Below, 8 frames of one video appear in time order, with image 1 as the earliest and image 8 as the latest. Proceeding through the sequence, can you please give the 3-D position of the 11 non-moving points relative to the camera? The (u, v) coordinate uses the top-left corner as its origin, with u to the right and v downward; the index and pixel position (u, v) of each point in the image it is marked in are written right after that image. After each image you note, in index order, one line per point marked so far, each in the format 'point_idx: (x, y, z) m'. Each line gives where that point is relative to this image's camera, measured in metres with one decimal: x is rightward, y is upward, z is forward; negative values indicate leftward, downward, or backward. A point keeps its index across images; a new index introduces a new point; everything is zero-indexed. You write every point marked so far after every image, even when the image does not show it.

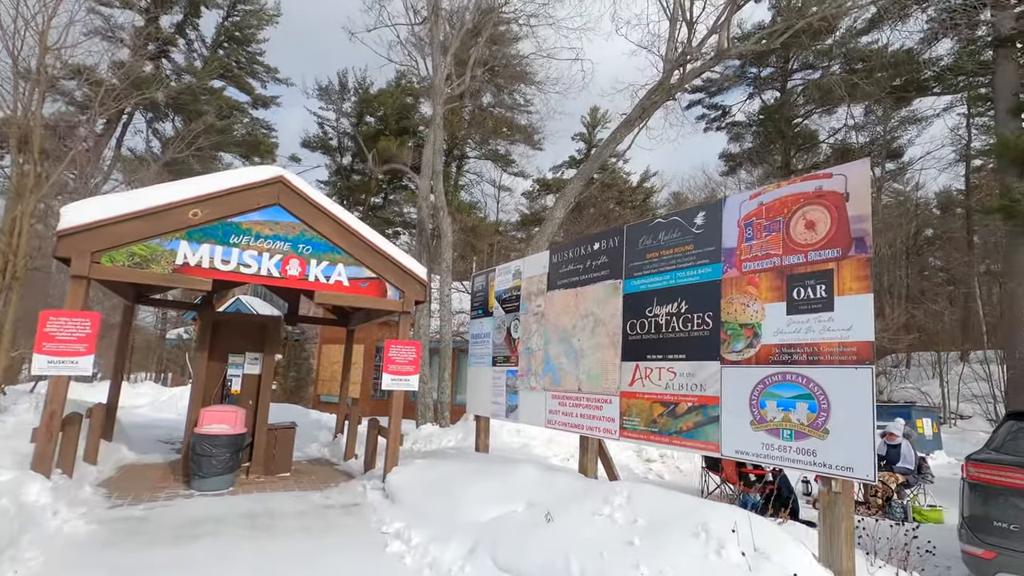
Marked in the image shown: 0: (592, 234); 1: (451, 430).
0: (+0.9, +0.6, +6.2) m
1: (-1.2, -2.9, +10.9) m
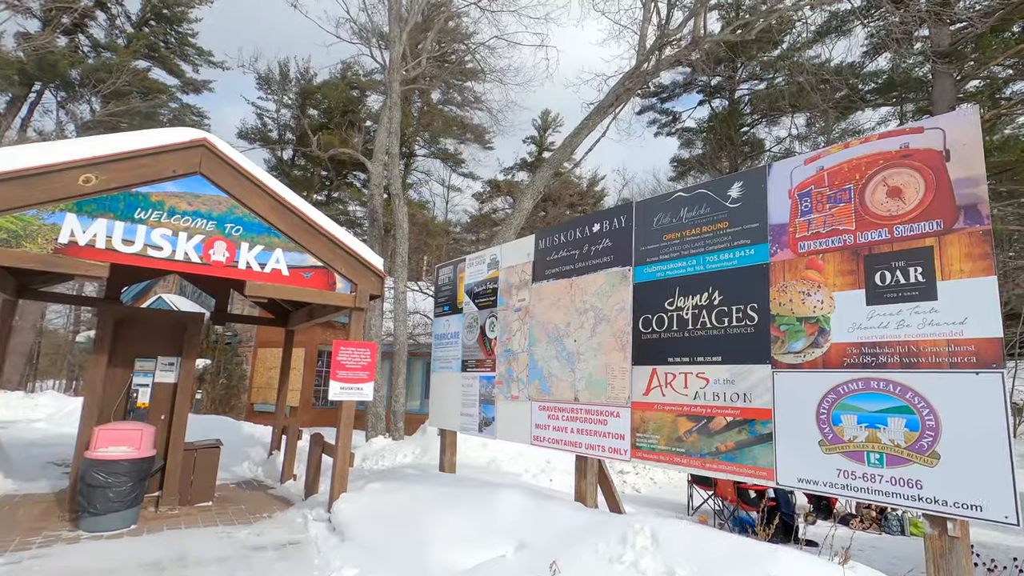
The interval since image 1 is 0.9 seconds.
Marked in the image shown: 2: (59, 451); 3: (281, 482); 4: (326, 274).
0: (+0.8, +0.7, +5.2) m
1: (-1.9, -2.8, +9.7) m
2: (-9.2, -3.3, +10.9) m
3: (-3.8, -3.2, +8.7) m
4: (-2.4, +0.2, +6.9) m
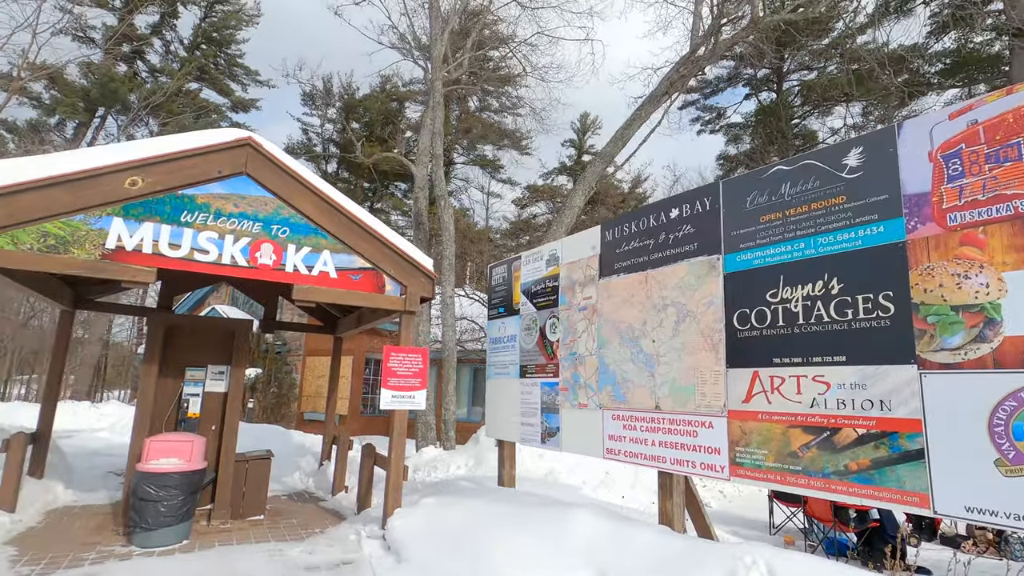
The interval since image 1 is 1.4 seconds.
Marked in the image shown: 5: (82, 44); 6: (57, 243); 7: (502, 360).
0: (+1.3, +0.8, +4.6) m
1: (-0.9, -2.9, +9.3) m
2: (-8.1, -3.5, +11.0) m
3: (-2.8, -3.2, +8.4) m
4: (-1.7, +0.1, +6.5) m
5: (-11.7, +6.5, +14.3) m
6: (-4.3, +0.4, +5.1) m
7: (-0.1, -0.9, +6.6) m
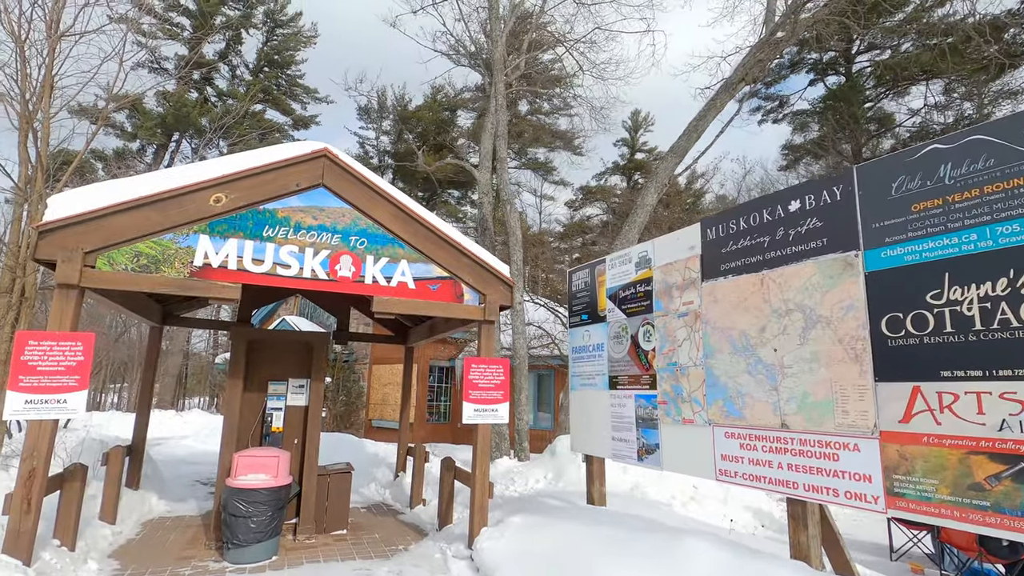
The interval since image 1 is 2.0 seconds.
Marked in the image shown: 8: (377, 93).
0: (+2.1, +0.8, +4.1) m
1: (+0.4, -3.0, +8.9) m
2: (-6.6, -3.9, +11.4) m
3: (-1.6, -3.4, +8.2) m
4: (-0.7, 0.0, +6.3) m
5: (-10.0, +6.1, +15.1) m
6: (-3.5, +0.2, +5.1) m
7: (+0.9, -1.0, +6.2) m
8: (-5.0, +7.2, +19.8) m
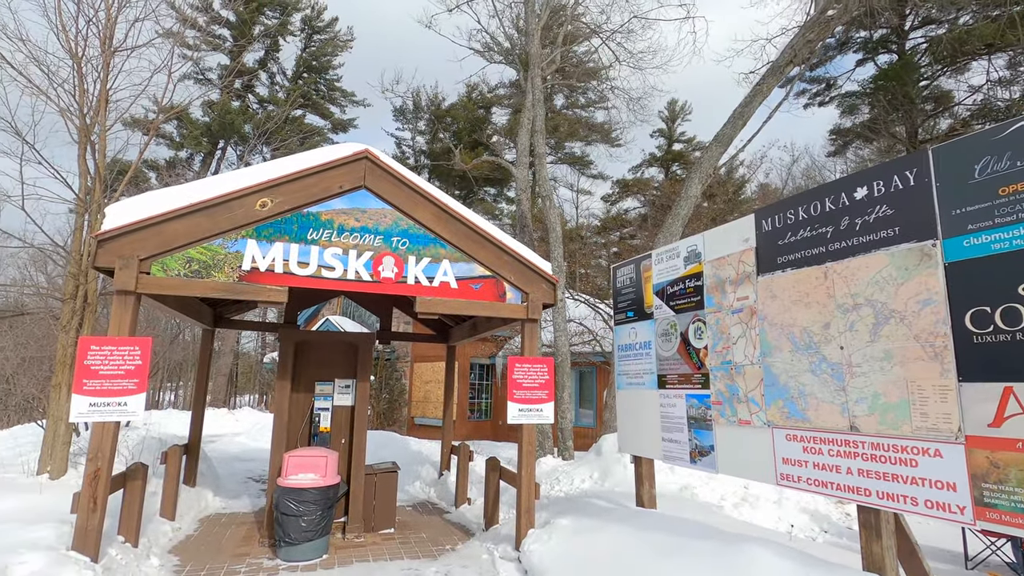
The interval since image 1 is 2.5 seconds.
0: (+2.4, +0.8, +3.9) m
1: (+1.2, -2.9, +8.8) m
2: (-5.6, -3.9, +11.7) m
3: (-0.9, -3.4, +8.2) m
4: (-0.2, 0.0, +6.2) m
5: (-9.0, +6.0, +15.6) m
6: (-3.1, +0.2, +5.3) m
7: (+1.4, -0.9, +6.0) m
8: (-3.7, +7.3, +19.9) m
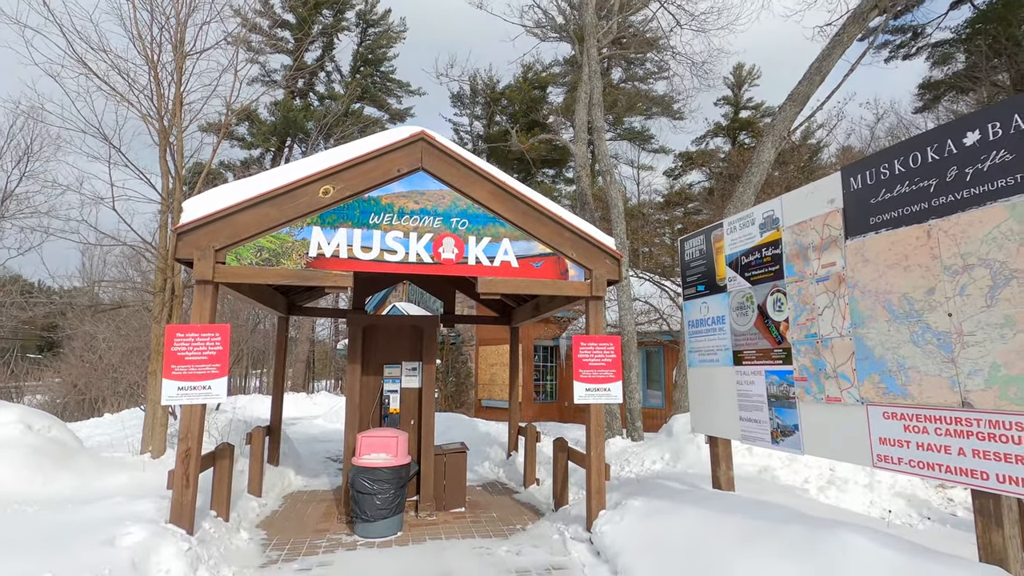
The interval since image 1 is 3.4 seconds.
0: (+2.8, +1.1, +3.4) m
1: (+2.3, -2.5, +8.5) m
2: (-4.1, -3.6, +12.3) m
3: (+0.2, -3.1, +8.2) m
4: (+0.5, +0.3, +6.1) m
5: (-7.4, +6.2, +16.2) m
6: (-2.5, +0.3, +5.4) m
7: (+2.1, -0.6, +5.7) m
8: (-1.7, +7.9, +19.9) m
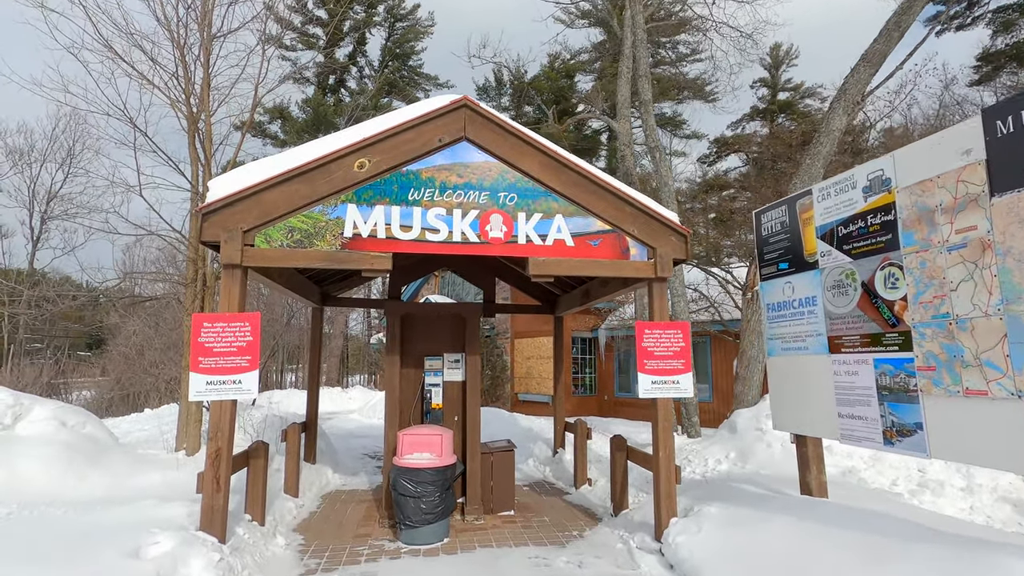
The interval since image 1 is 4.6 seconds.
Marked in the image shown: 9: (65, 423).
0: (+3.2, +1.3, +2.6) m
1: (+3.0, -2.3, +7.8) m
2: (-3.2, -3.4, +11.9) m
3: (+0.9, -2.9, +7.6) m
4: (+1.1, +0.5, +5.4) m
5: (-6.4, +6.4, +15.9) m
6: (-1.9, +0.5, +5.0) m
7: (+2.6, -0.4, +5.0) m
8: (-0.5, +8.2, +19.2) m
9: (-6.2, -1.9, +7.3) m
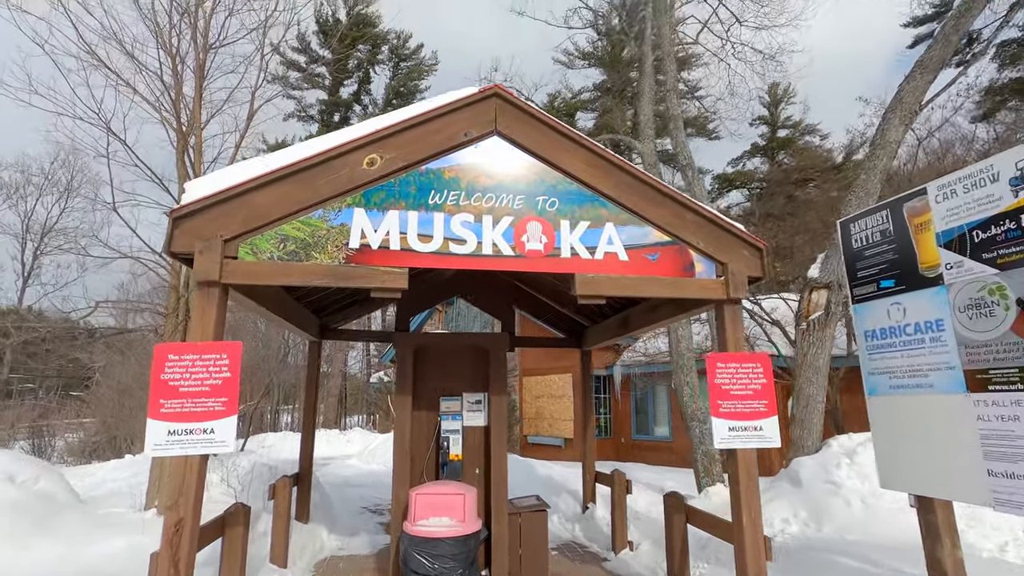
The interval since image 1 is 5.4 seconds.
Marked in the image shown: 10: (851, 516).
0: (+3.6, +1.3, +1.8) m
1: (+3.3, -2.6, +6.7) m
2: (-2.8, -4.1, +10.7) m
3: (+1.3, -3.2, +6.5) m
4: (+1.4, +0.3, +4.5) m
5: (-6.1, +5.5, +15.4) m
6: (-1.6, +0.3, +4.0) m
7: (+3.0, -0.6, +4.0) m
8: (-0.2, +7.0, +18.8) m
9: (-5.8, -2.2, +6.2) m
10: (+3.7, -2.5, +5.8) m
